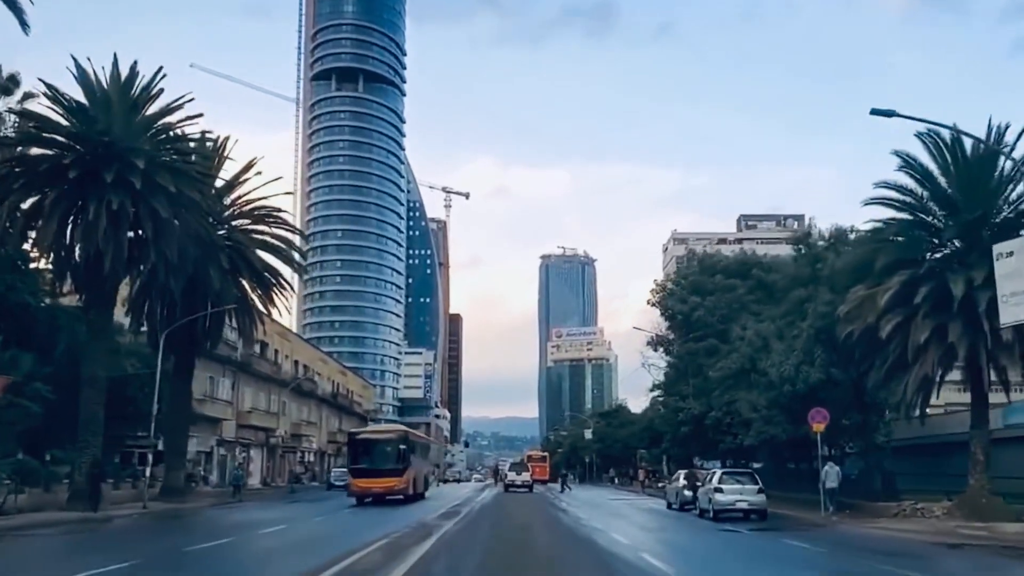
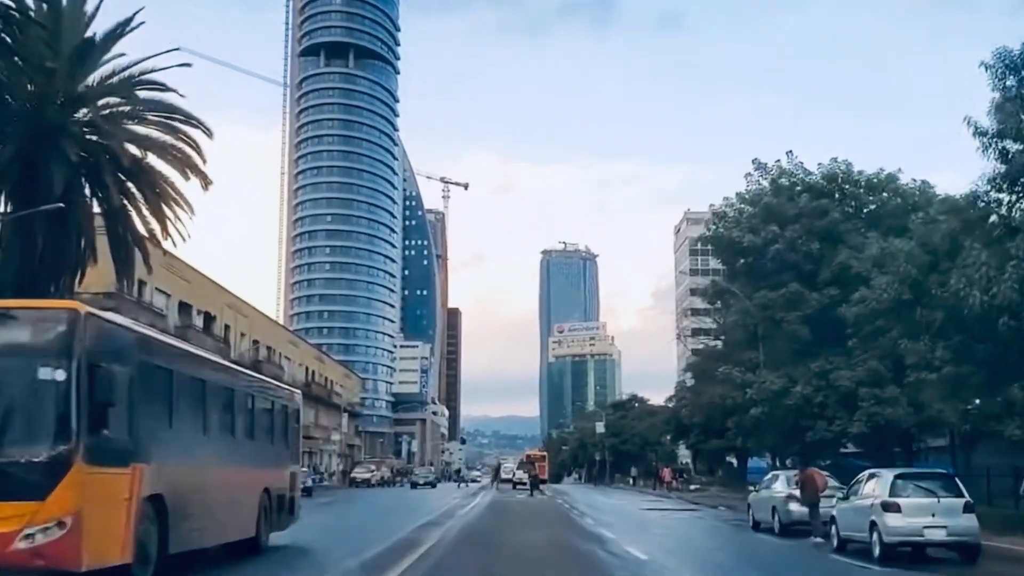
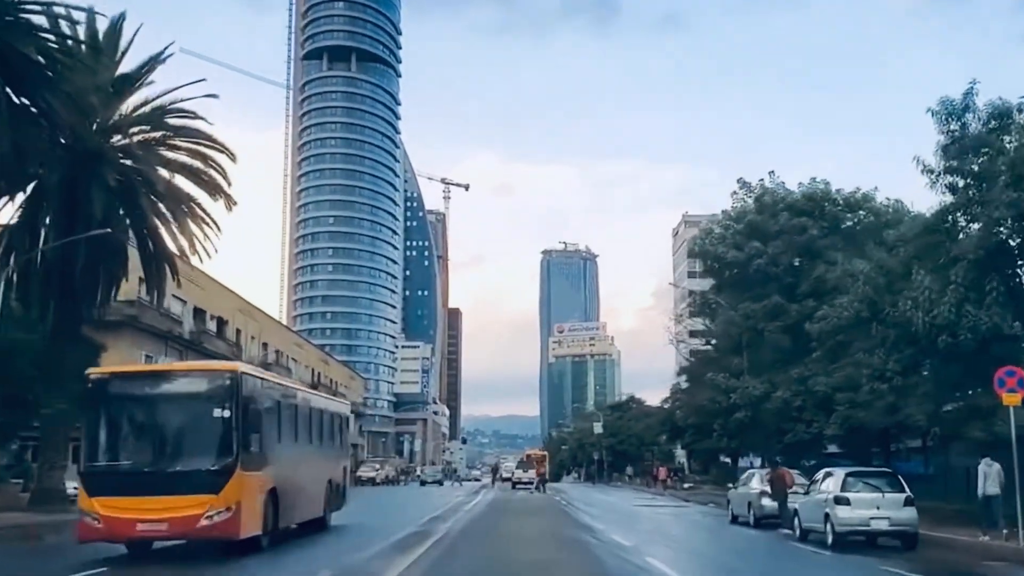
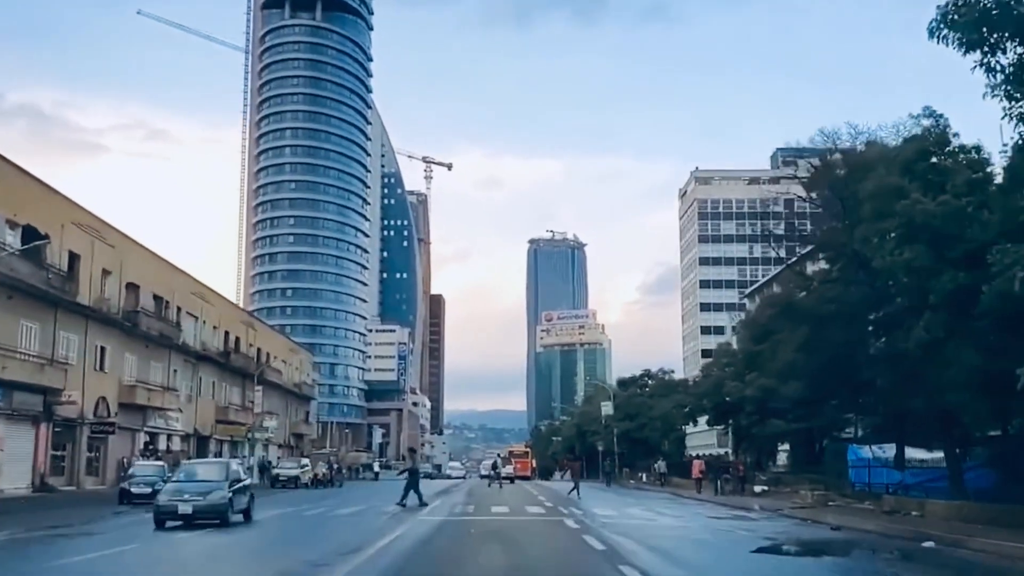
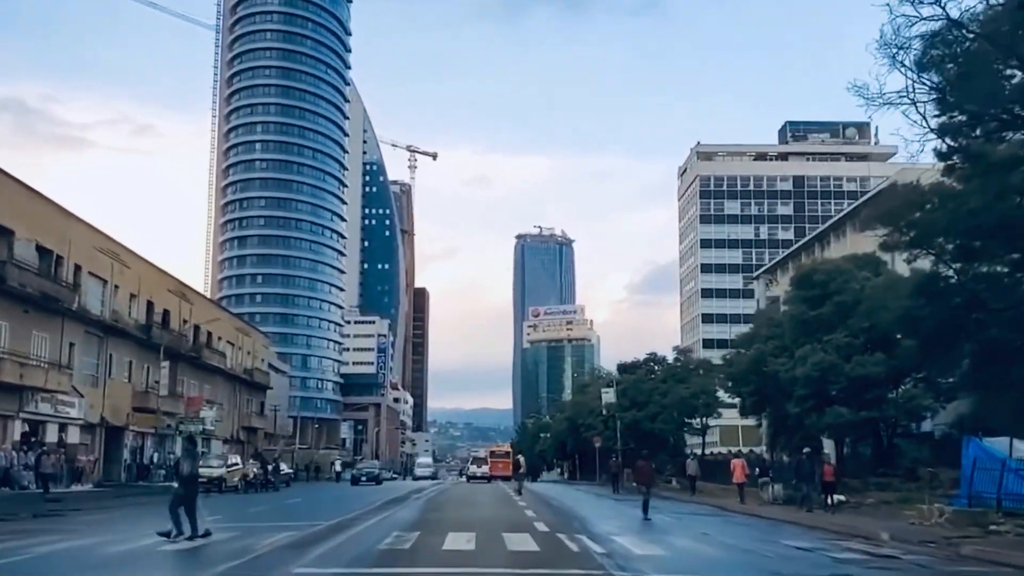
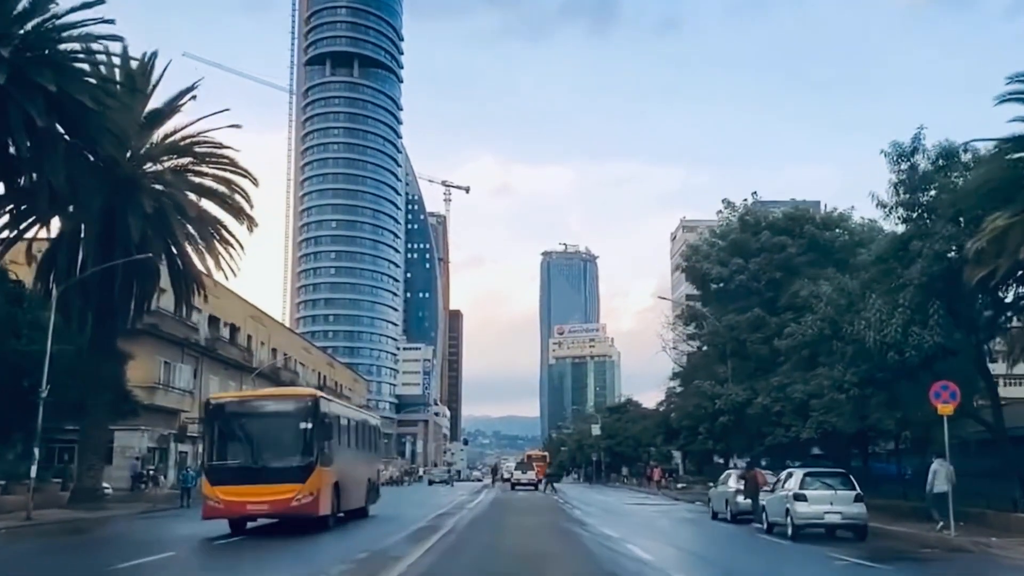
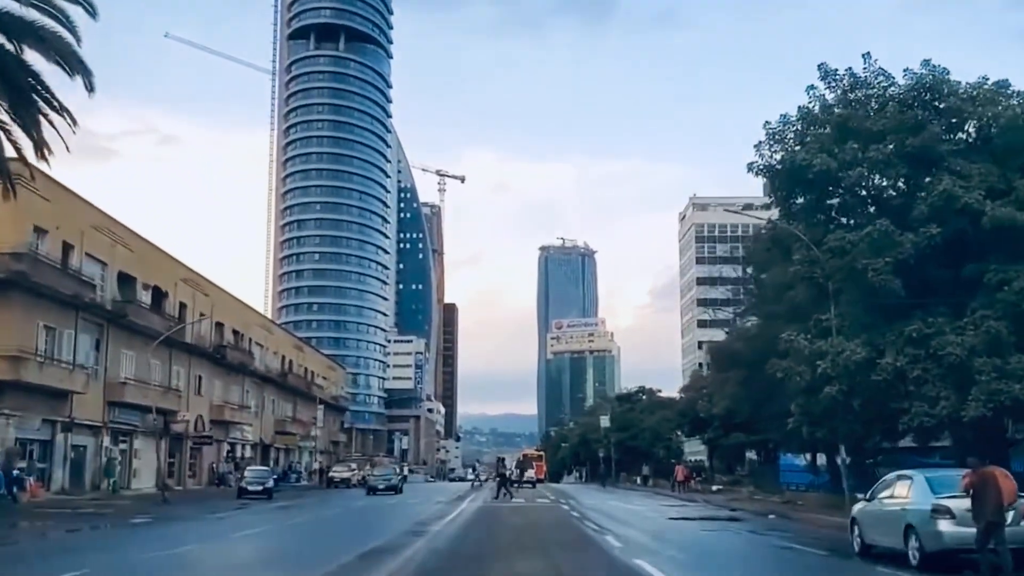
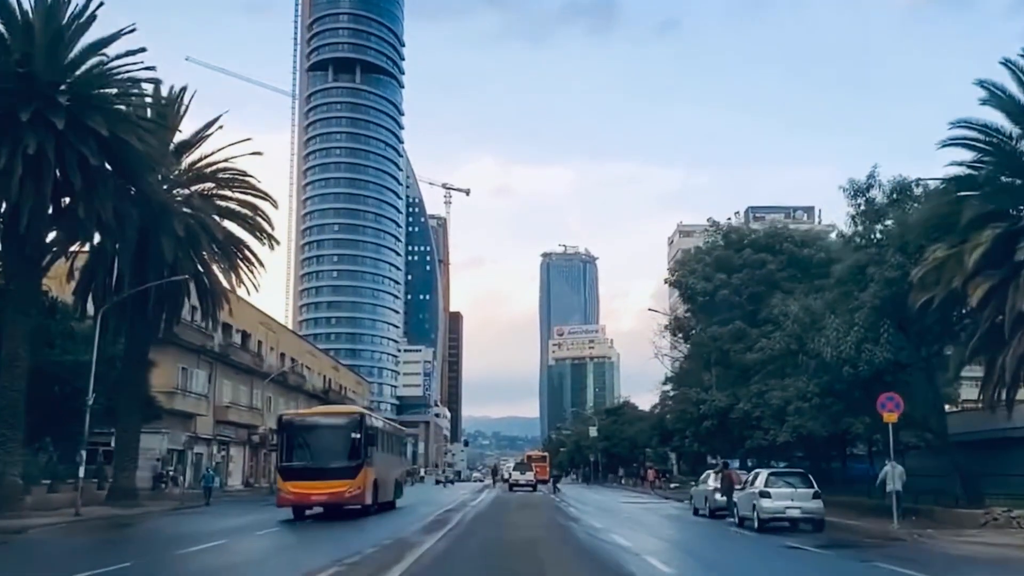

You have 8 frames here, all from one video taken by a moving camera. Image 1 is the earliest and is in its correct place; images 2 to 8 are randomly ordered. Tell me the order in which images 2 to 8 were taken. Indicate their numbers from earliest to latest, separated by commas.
8, 6, 3, 2, 7, 4, 5
